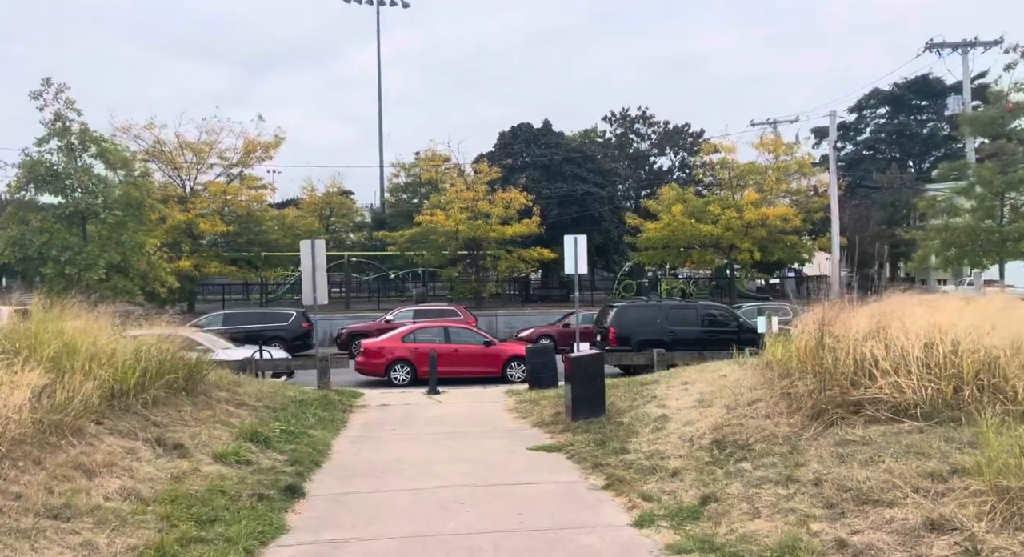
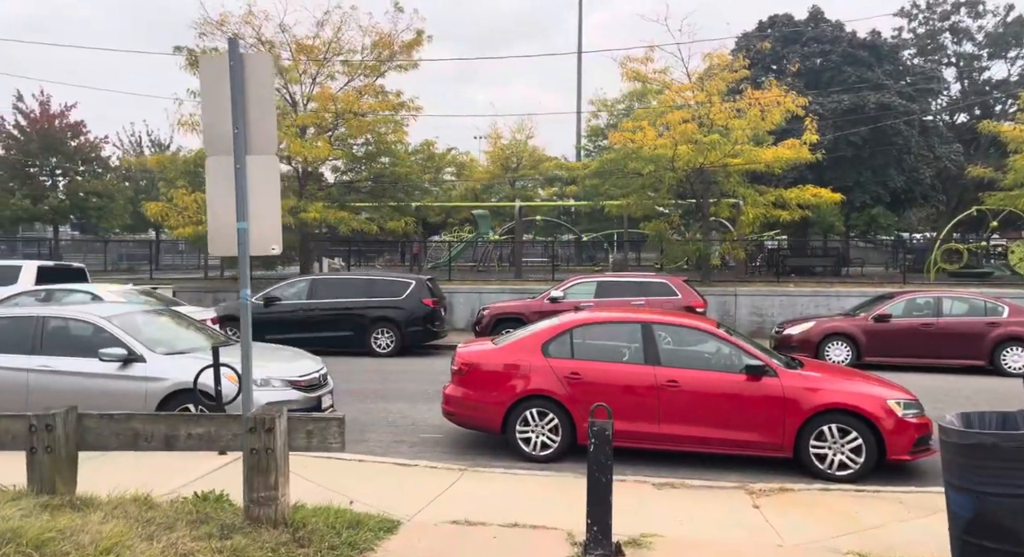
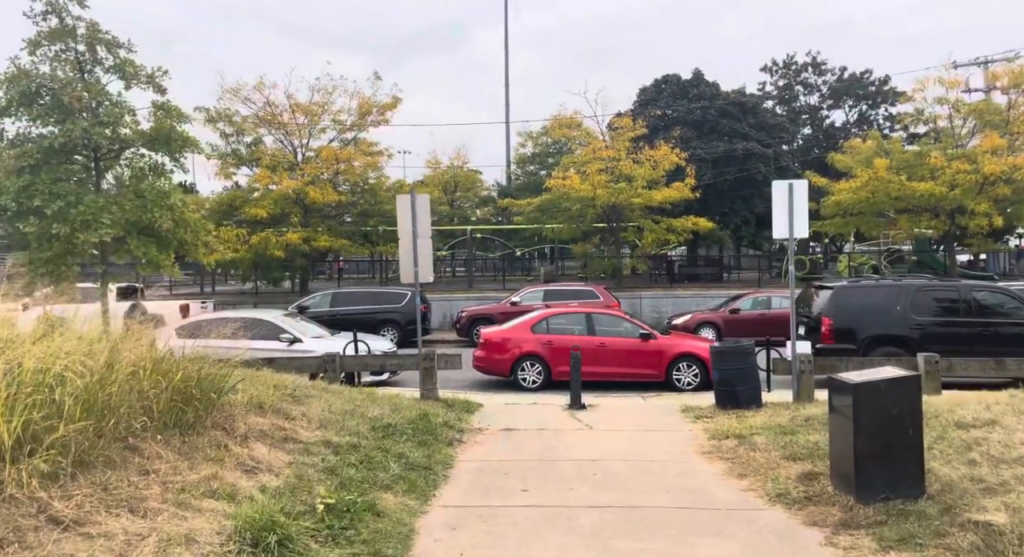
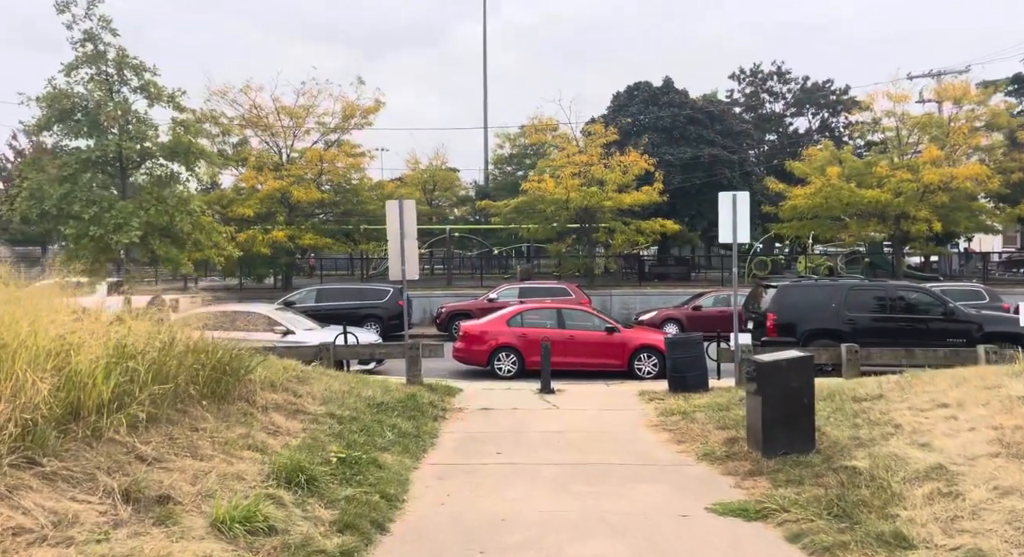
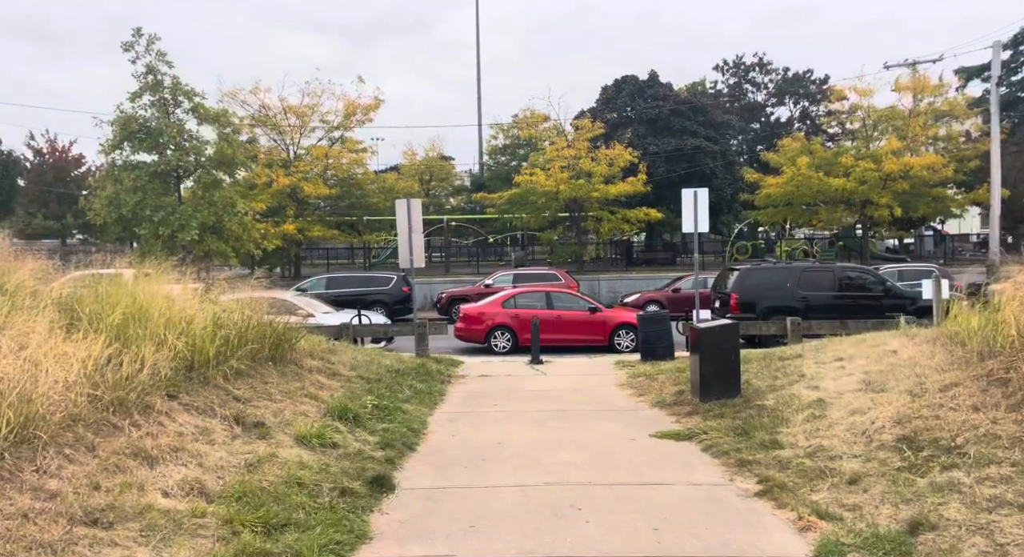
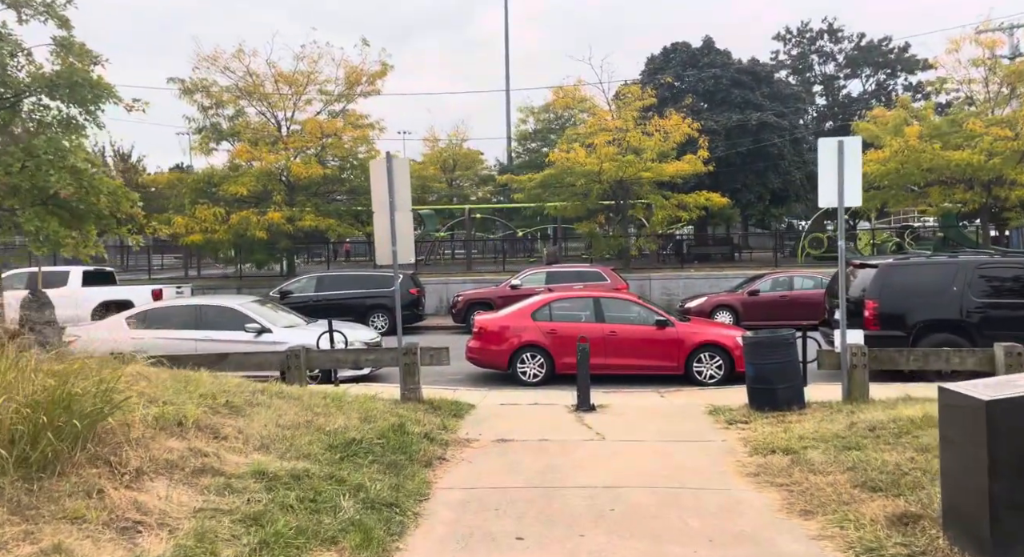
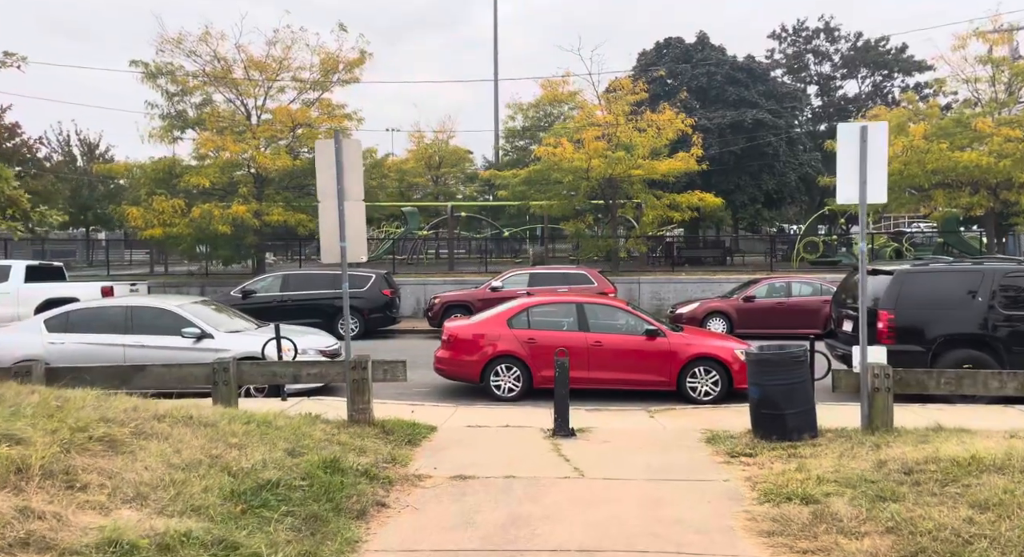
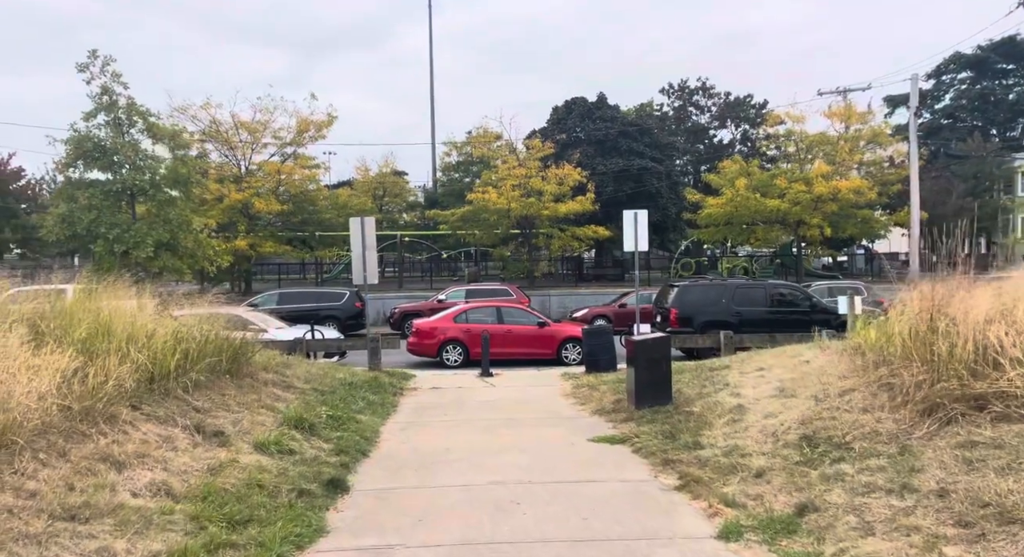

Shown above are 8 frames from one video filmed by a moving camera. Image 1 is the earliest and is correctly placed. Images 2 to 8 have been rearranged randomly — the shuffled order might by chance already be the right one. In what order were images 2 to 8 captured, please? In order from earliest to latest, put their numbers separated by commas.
8, 5, 4, 3, 6, 7, 2
